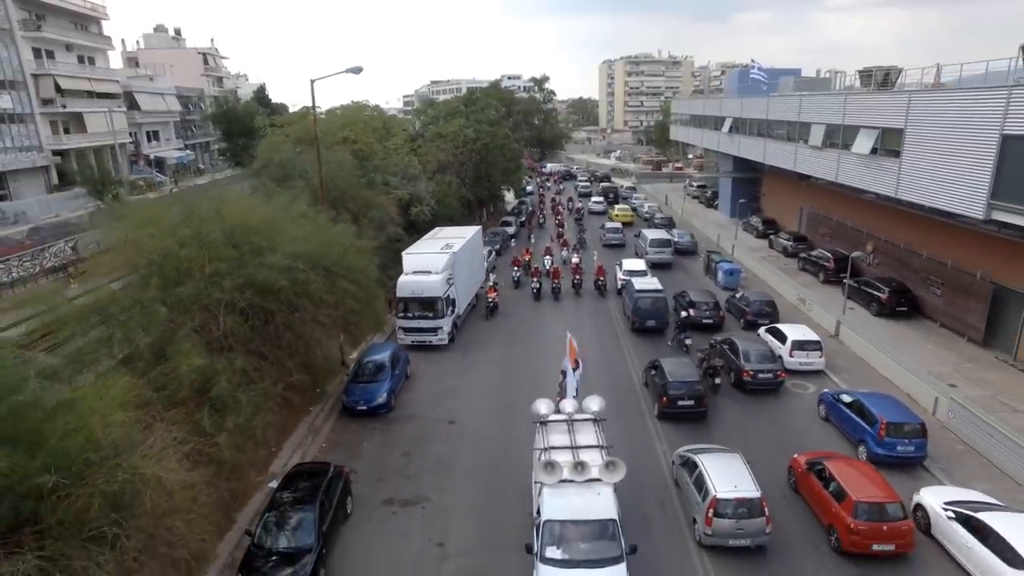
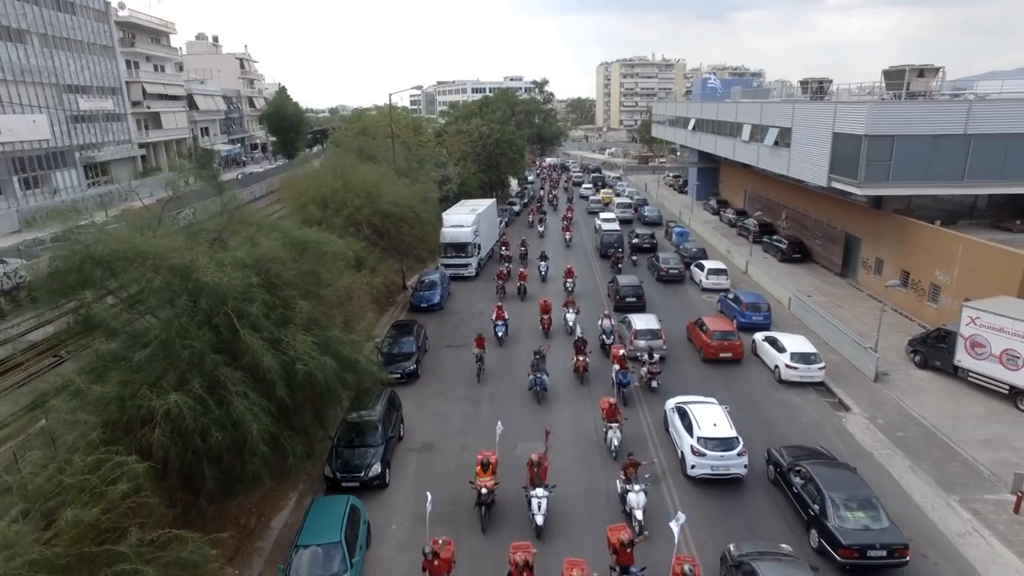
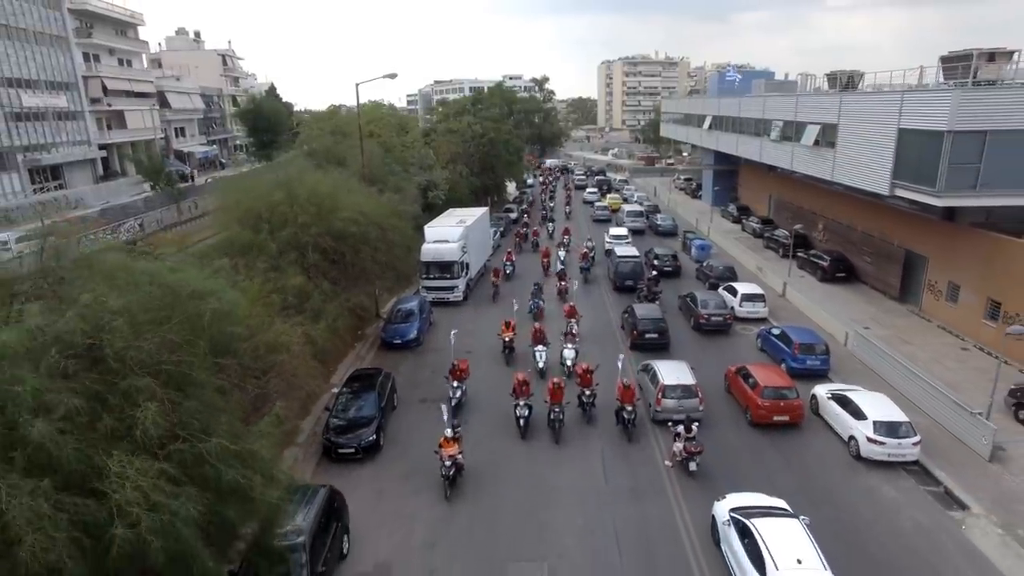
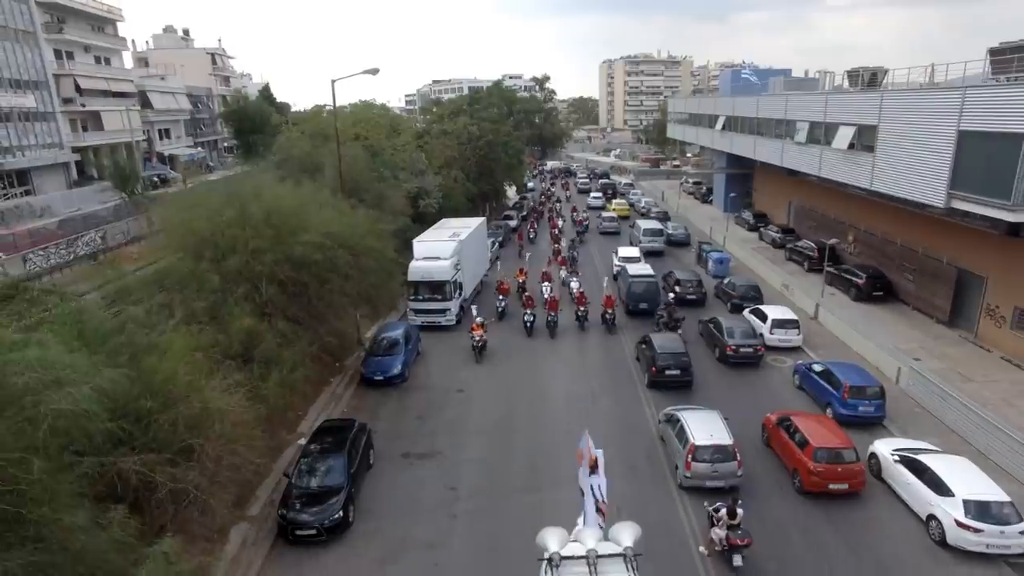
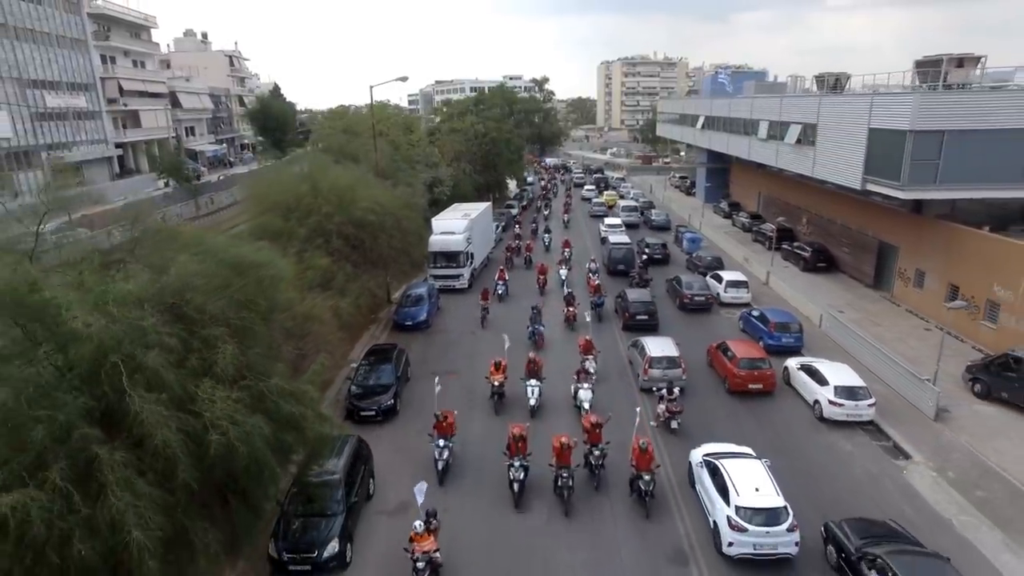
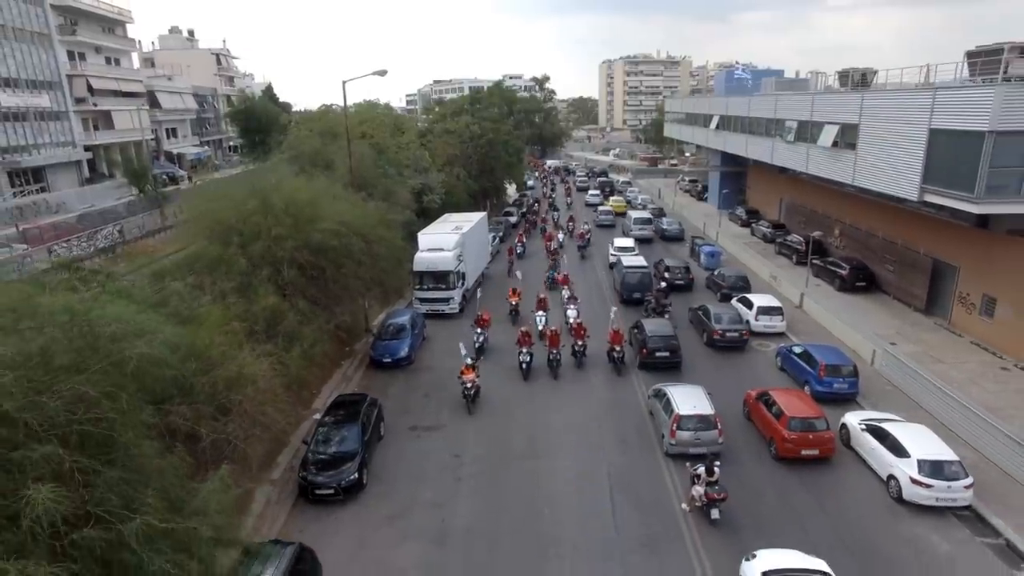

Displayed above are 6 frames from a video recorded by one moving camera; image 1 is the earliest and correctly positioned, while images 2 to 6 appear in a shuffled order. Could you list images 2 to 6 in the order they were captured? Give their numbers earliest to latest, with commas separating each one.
4, 6, 3, 5, 2
